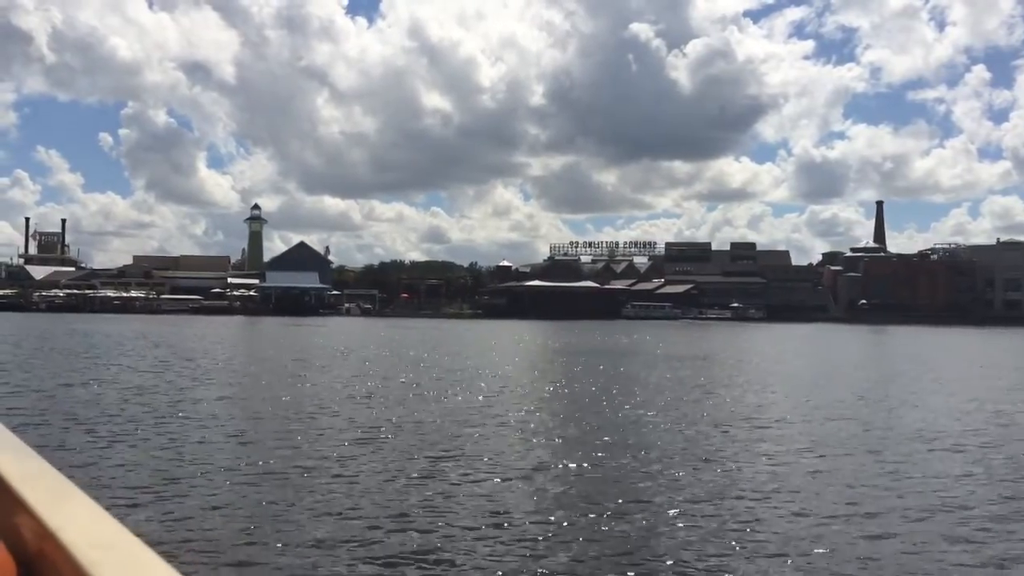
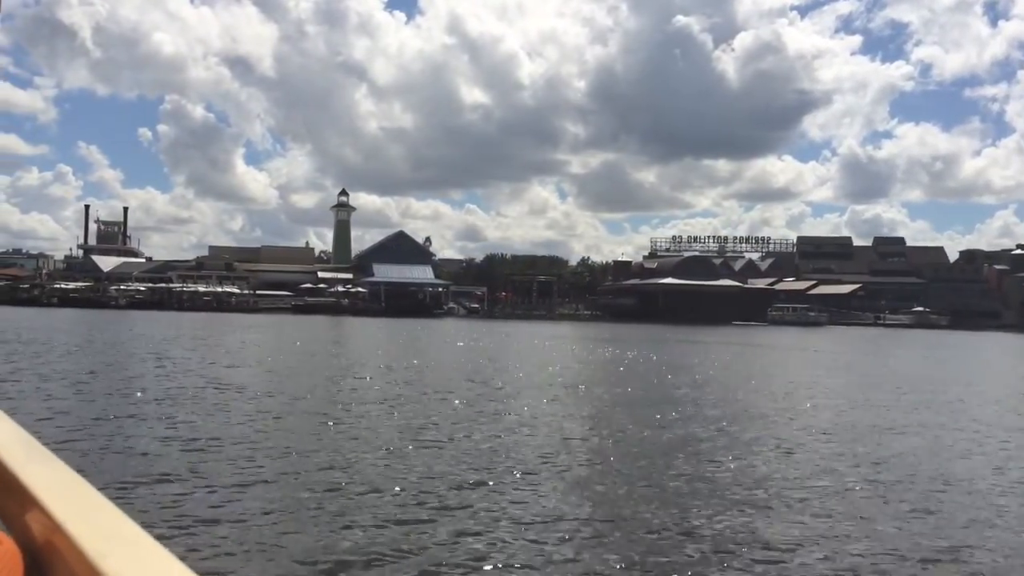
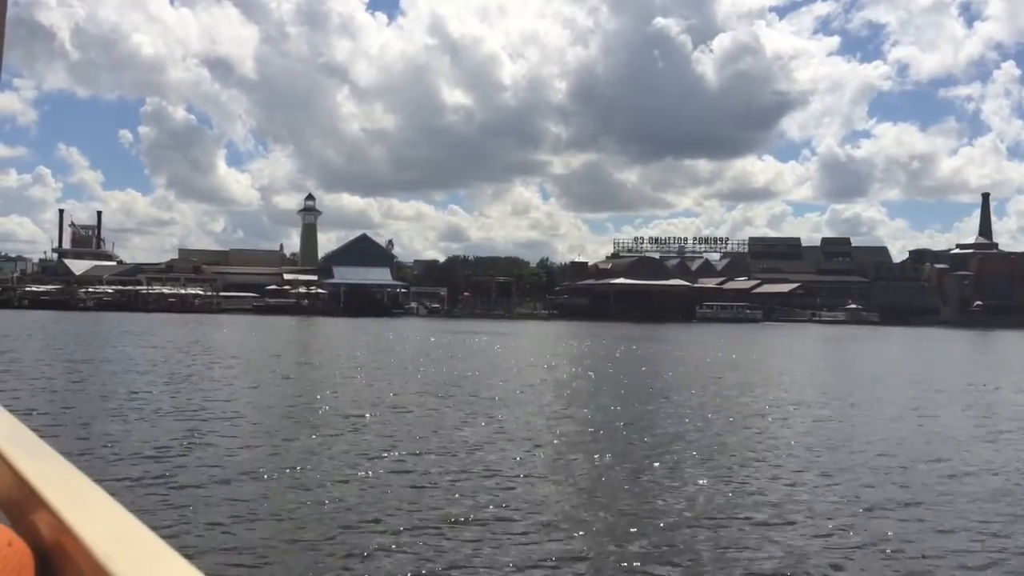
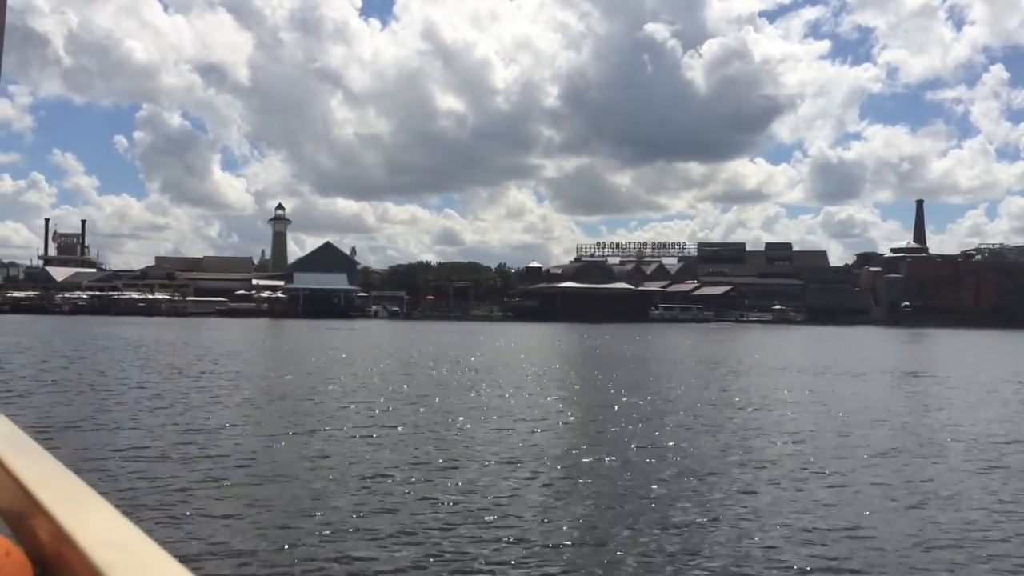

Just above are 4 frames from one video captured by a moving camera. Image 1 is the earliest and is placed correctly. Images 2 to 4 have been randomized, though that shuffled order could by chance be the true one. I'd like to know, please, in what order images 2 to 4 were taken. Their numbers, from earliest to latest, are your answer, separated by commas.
4, 3, 2
